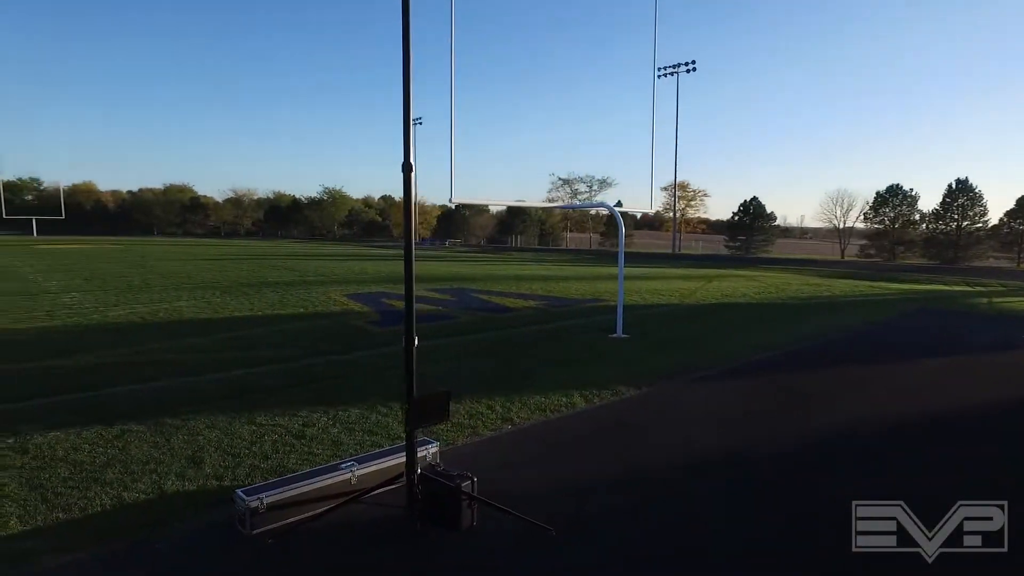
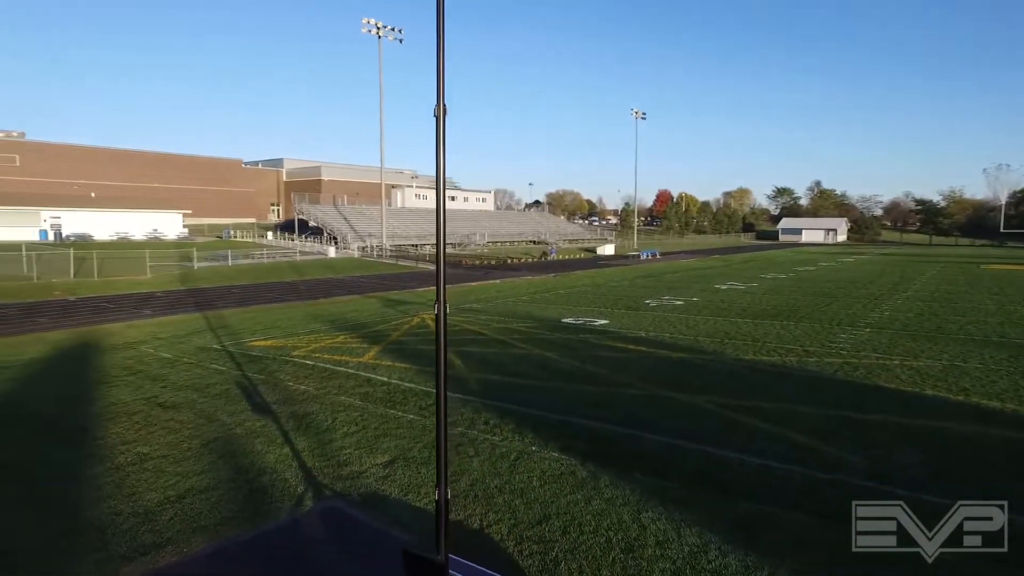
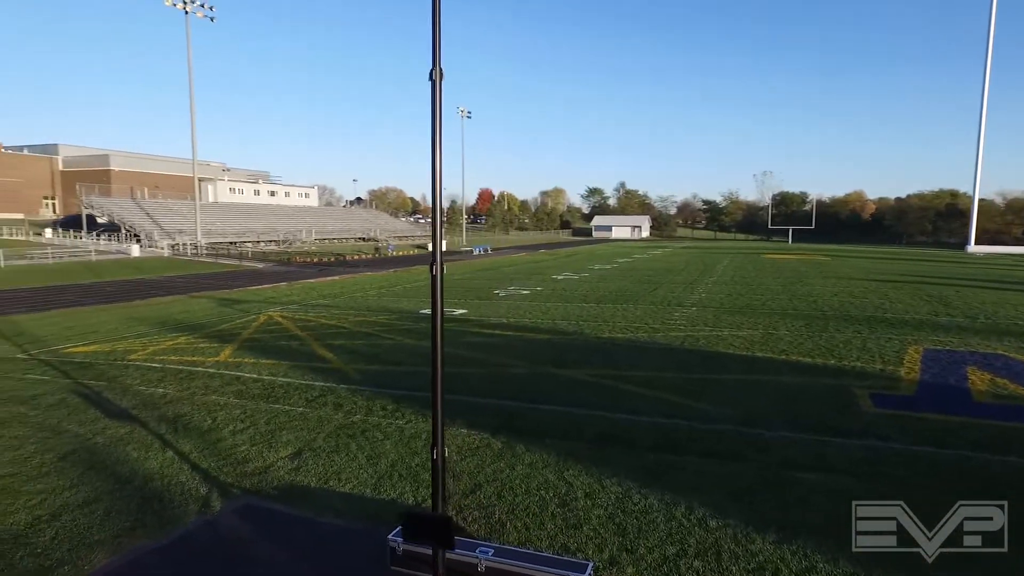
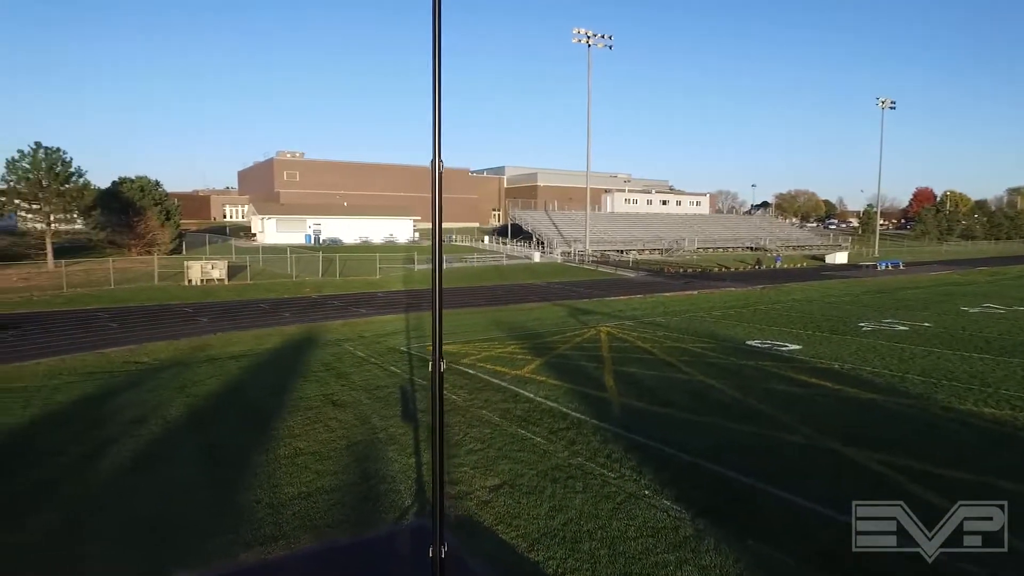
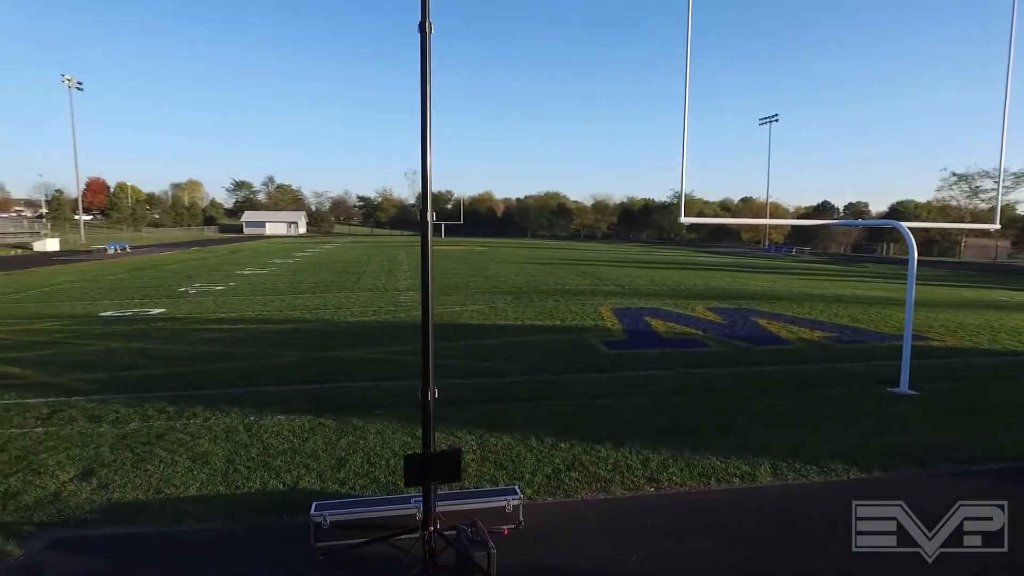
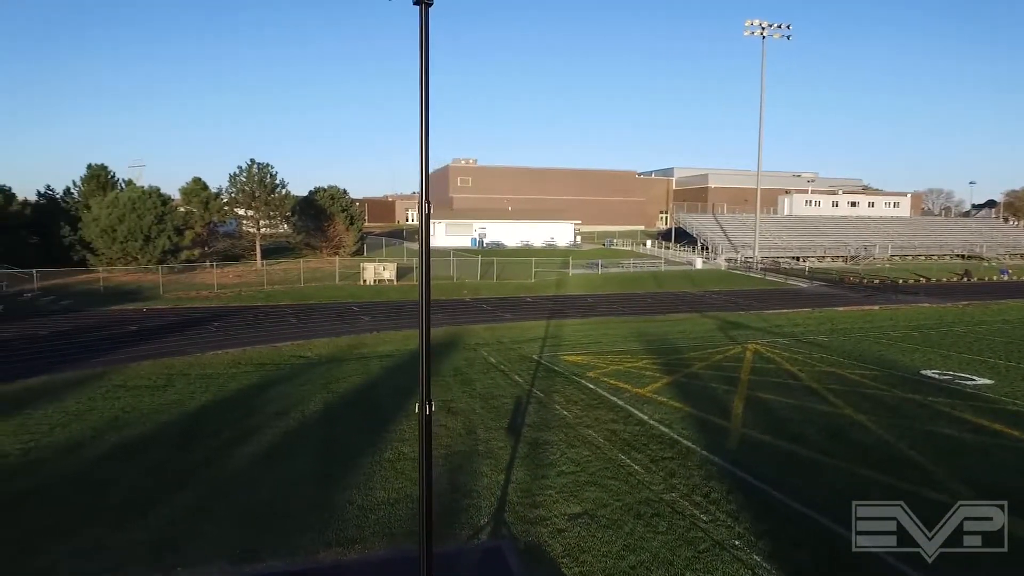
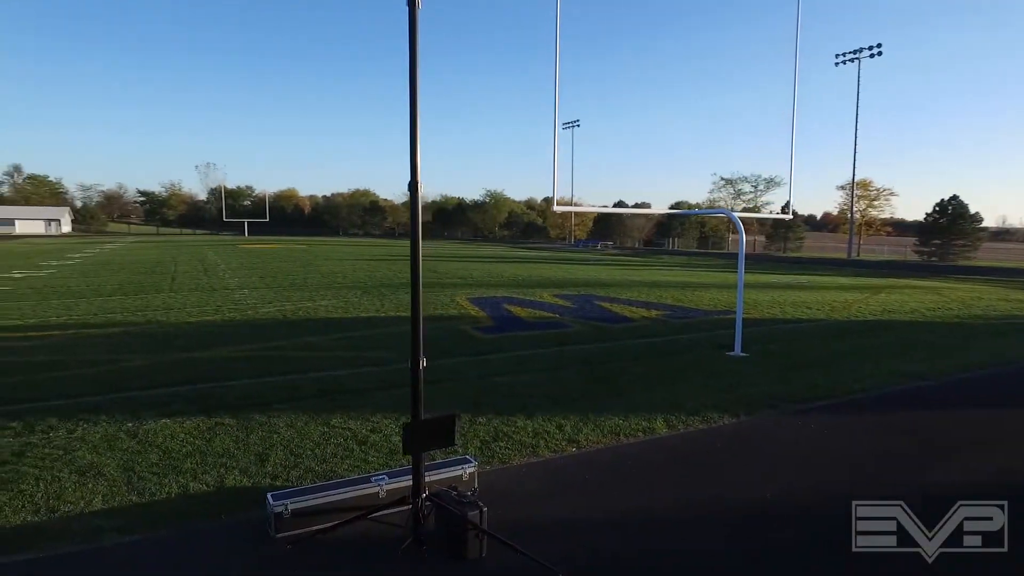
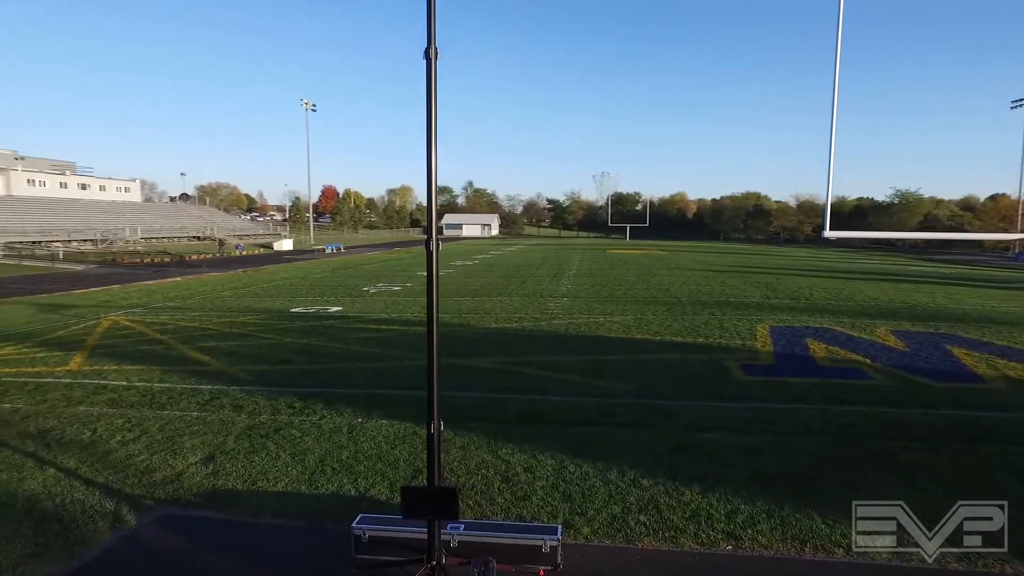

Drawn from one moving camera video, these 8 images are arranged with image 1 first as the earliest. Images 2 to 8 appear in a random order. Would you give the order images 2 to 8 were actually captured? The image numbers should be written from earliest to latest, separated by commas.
7, 5, 8, 3, 2, 4, 6
